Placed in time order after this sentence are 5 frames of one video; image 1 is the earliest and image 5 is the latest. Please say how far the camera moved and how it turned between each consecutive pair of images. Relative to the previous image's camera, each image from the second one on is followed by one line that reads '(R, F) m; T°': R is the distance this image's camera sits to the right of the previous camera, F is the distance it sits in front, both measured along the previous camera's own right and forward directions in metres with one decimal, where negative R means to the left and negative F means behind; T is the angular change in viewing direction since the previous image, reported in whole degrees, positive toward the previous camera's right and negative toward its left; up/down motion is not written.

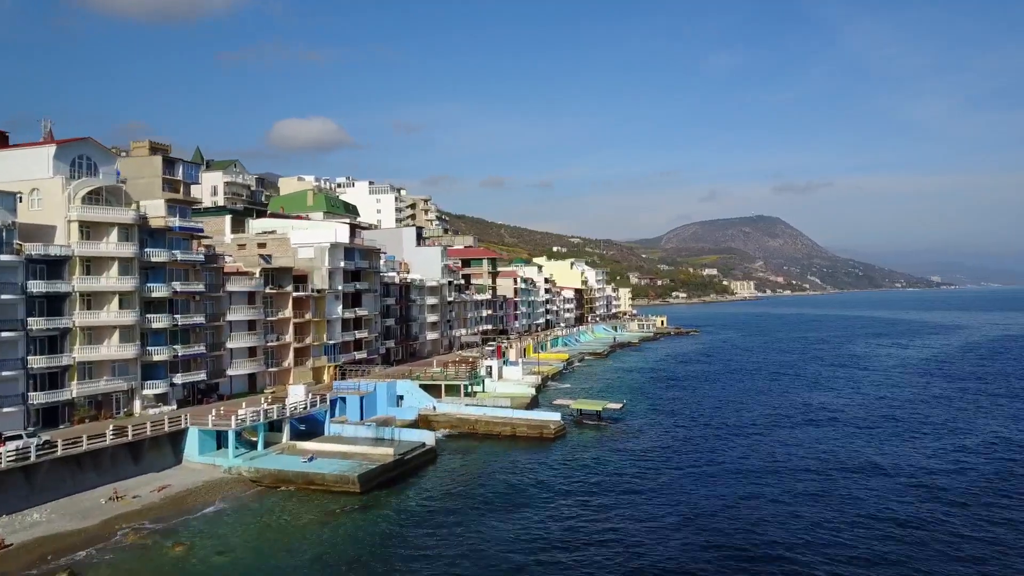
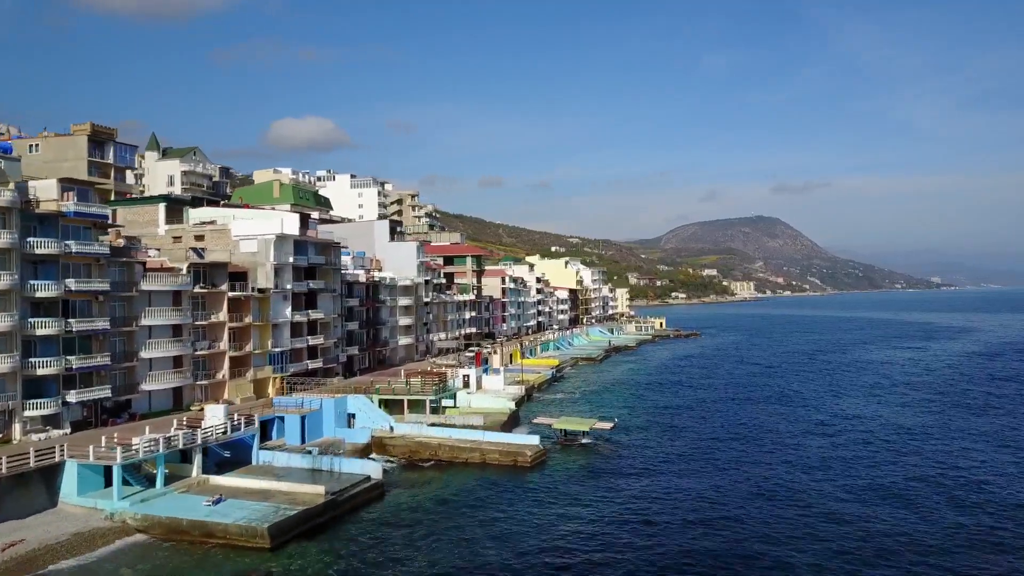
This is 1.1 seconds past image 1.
(+1.9, +9.0) m; 0°
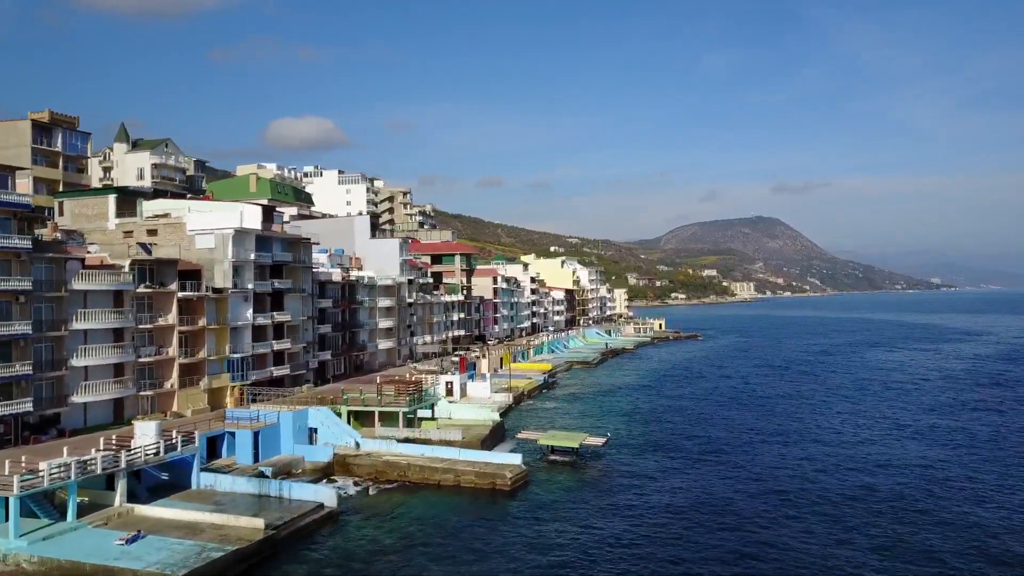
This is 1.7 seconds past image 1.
(+1.1, +5.3) m; 0°
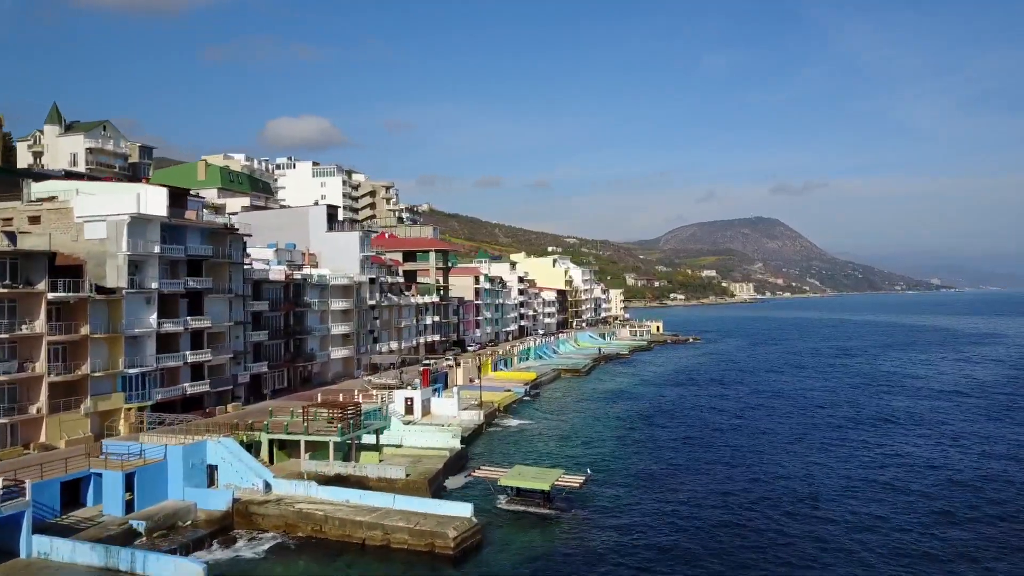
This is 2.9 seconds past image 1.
(+2.2, +9.7) m; 0°
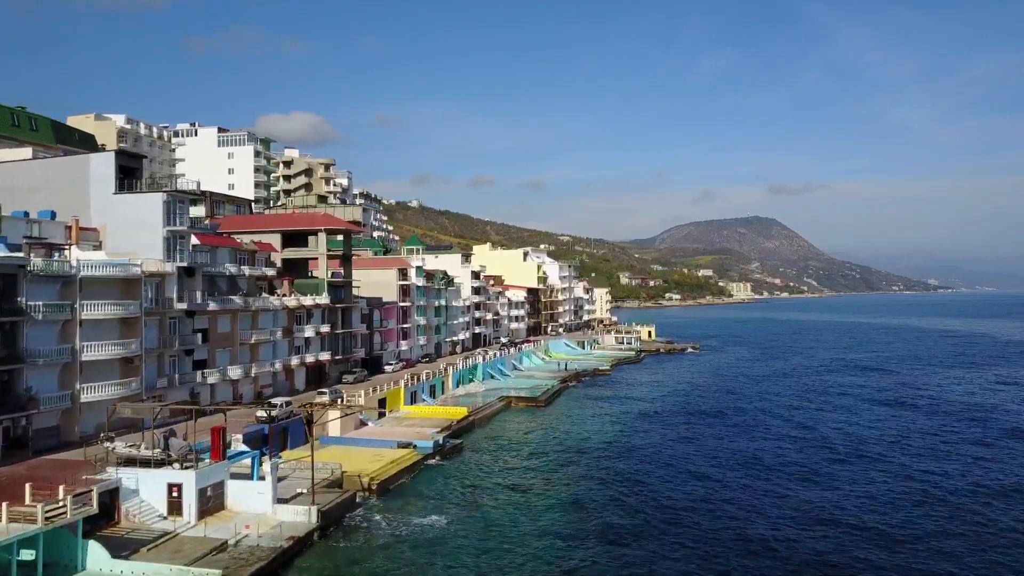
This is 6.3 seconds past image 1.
(+5.9, +26.6) m; 0°
